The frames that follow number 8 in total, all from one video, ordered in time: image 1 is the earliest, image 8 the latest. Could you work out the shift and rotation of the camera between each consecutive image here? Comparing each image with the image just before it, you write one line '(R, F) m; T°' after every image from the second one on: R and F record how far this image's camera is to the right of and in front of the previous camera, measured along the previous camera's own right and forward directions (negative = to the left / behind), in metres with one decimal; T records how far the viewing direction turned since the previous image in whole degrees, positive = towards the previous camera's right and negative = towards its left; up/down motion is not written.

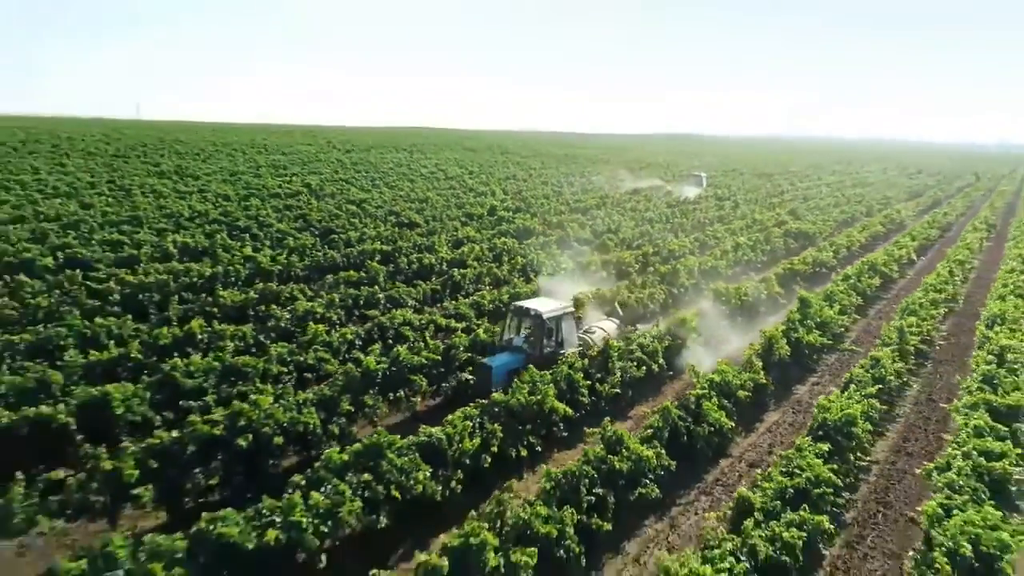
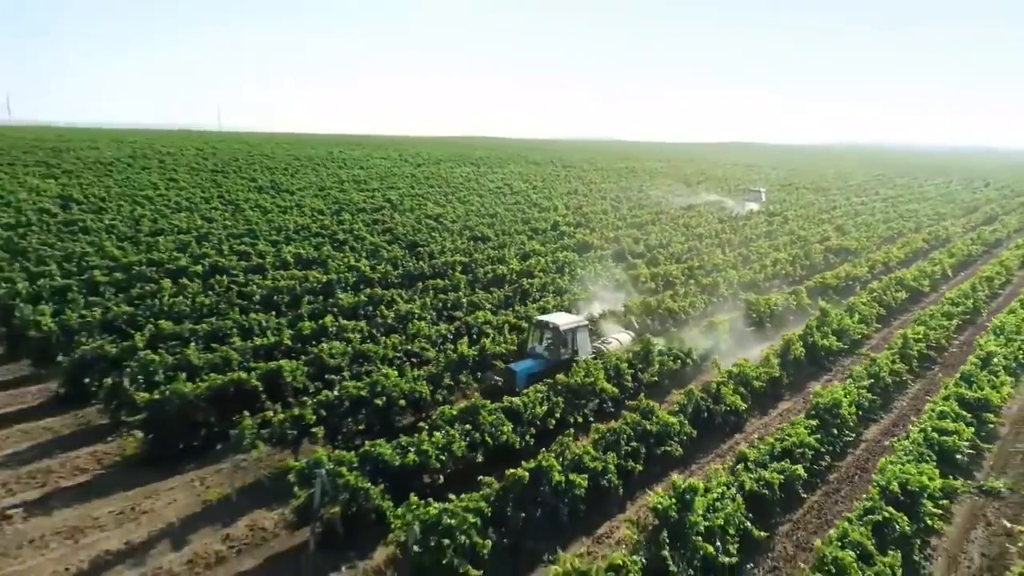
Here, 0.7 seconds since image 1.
(0.0, -2.4) m; -5°
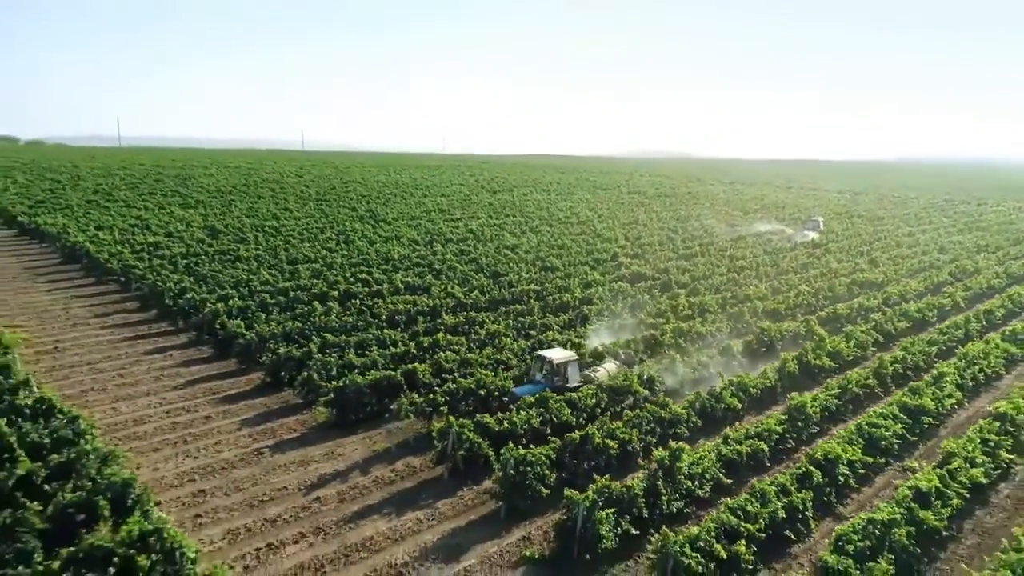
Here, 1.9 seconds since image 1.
(+0.1, -4.3) m; -5°
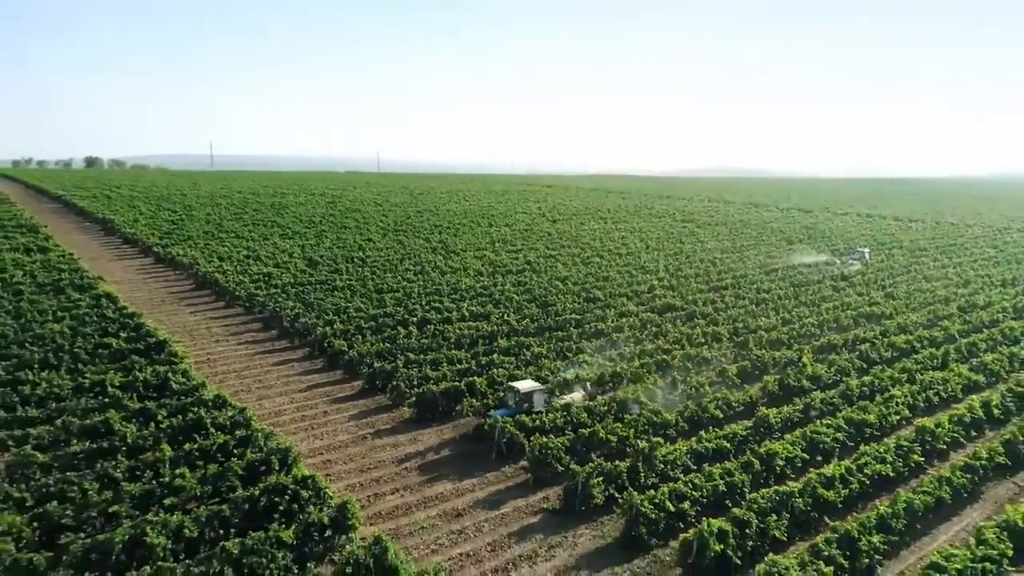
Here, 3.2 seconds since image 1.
(+0.8, -4.7) m; -5°
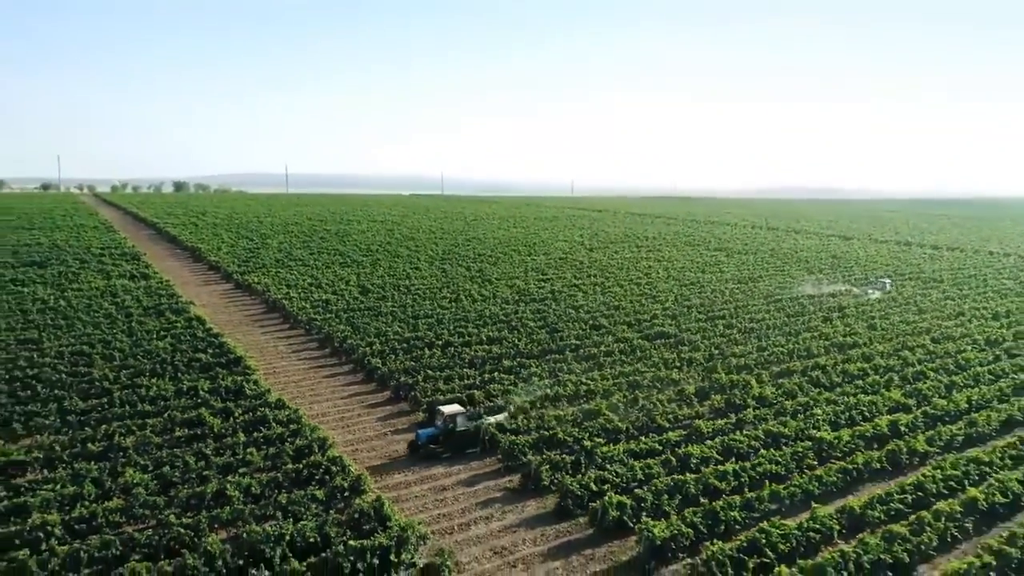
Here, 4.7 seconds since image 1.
(+2.4, -5.0) m; -5°
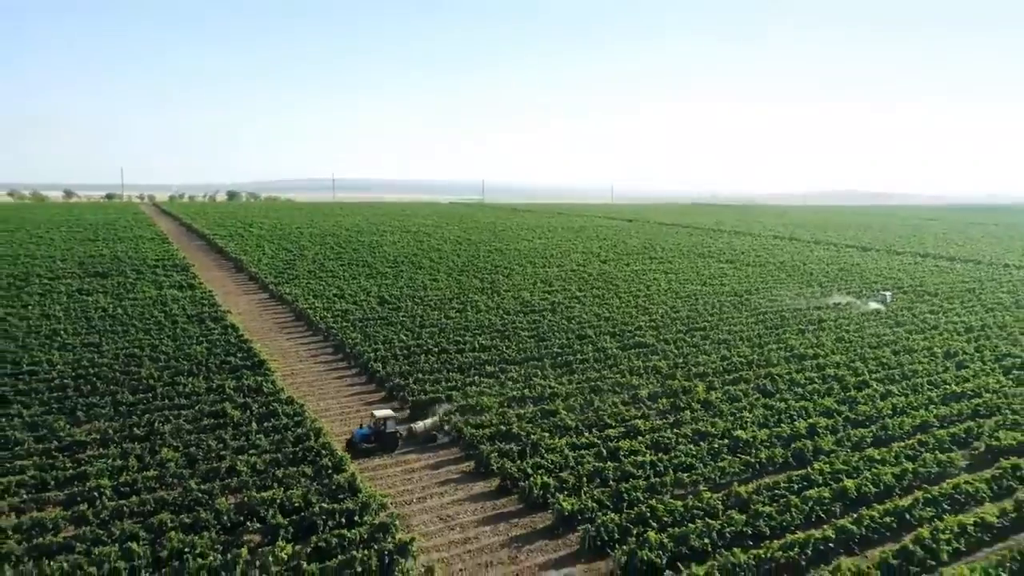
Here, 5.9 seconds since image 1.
(+2.9, -4.1) m; -4°
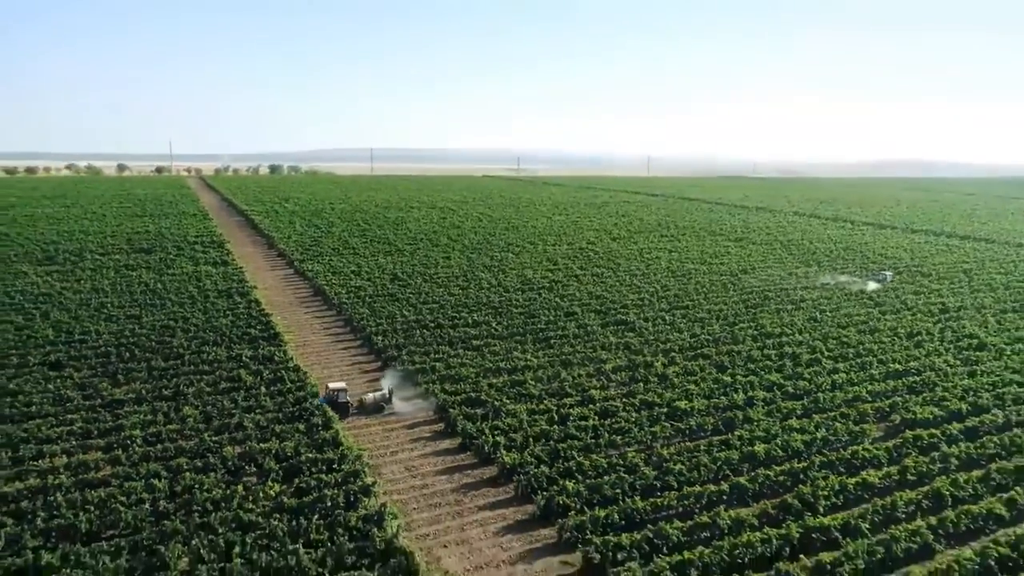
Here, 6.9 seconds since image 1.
(+2.9, -3.6) m; -3°
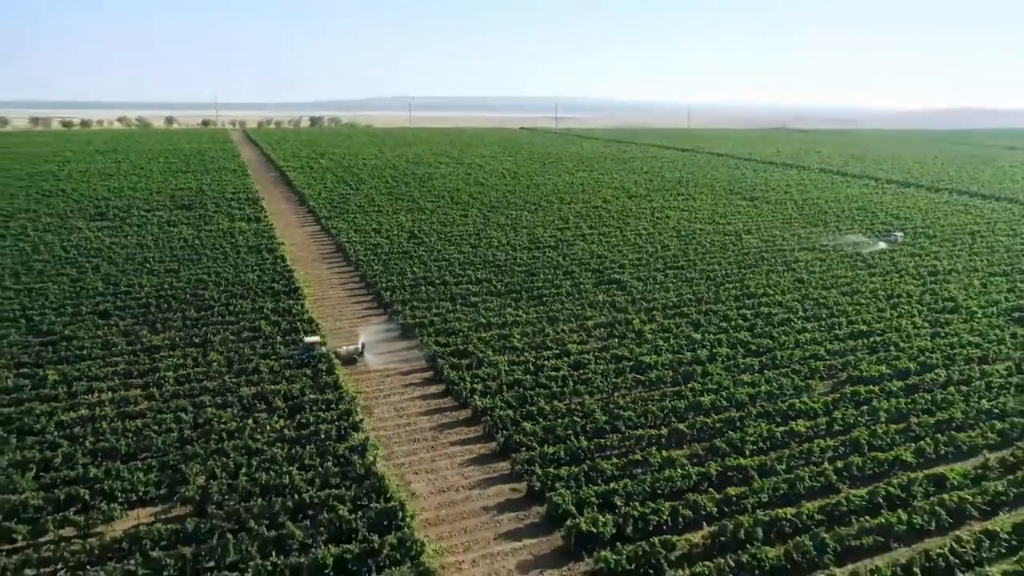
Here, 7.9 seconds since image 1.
(+2.6, -3.1) m; -3°
